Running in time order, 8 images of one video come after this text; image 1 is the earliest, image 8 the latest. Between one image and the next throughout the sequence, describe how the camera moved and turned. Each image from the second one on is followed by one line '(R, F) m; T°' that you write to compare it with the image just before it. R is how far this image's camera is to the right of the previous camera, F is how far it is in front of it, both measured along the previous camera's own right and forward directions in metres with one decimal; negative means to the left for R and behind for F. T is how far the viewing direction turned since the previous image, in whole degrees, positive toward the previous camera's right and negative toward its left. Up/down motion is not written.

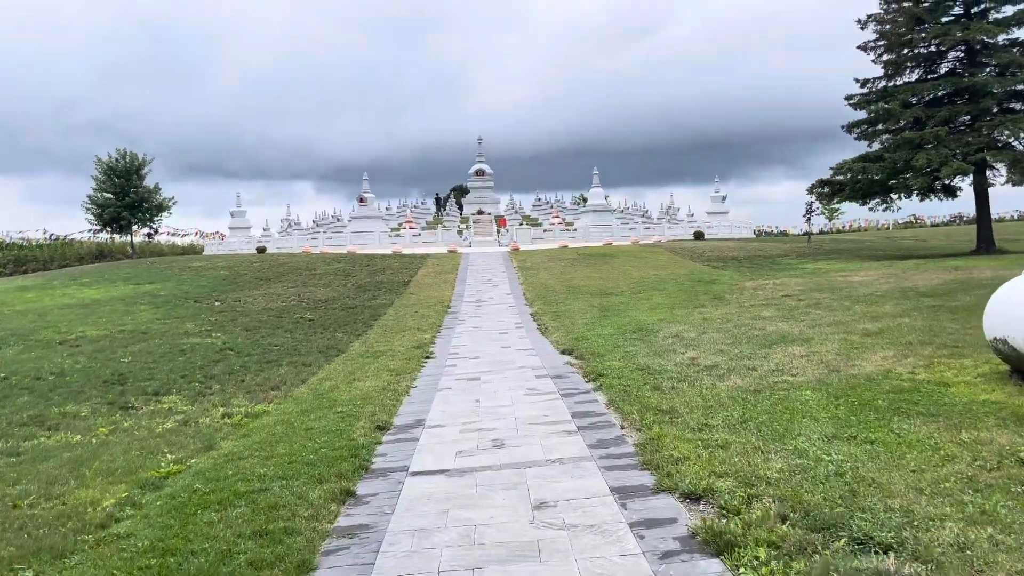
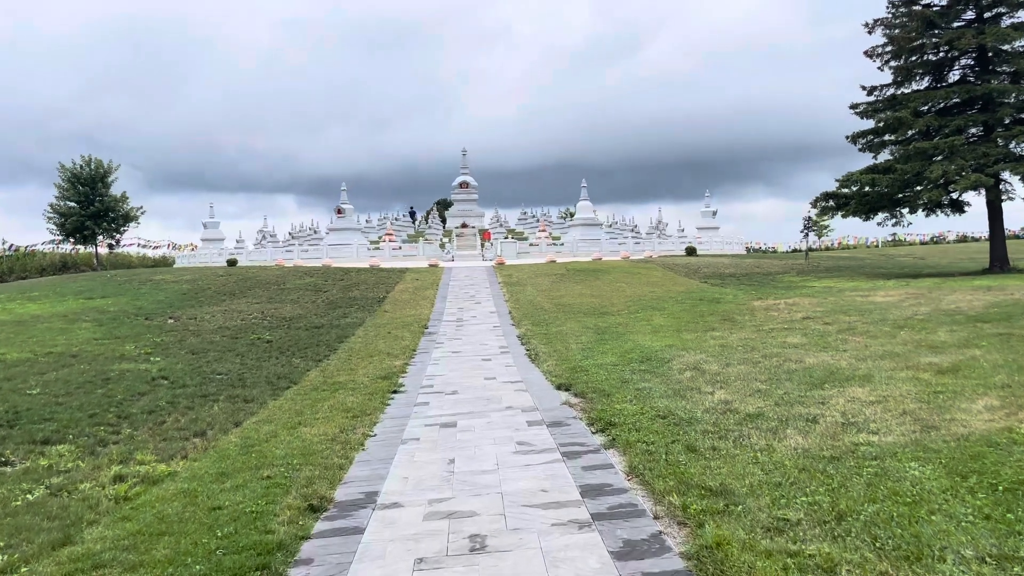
(0.0, +2.1) m; +1°
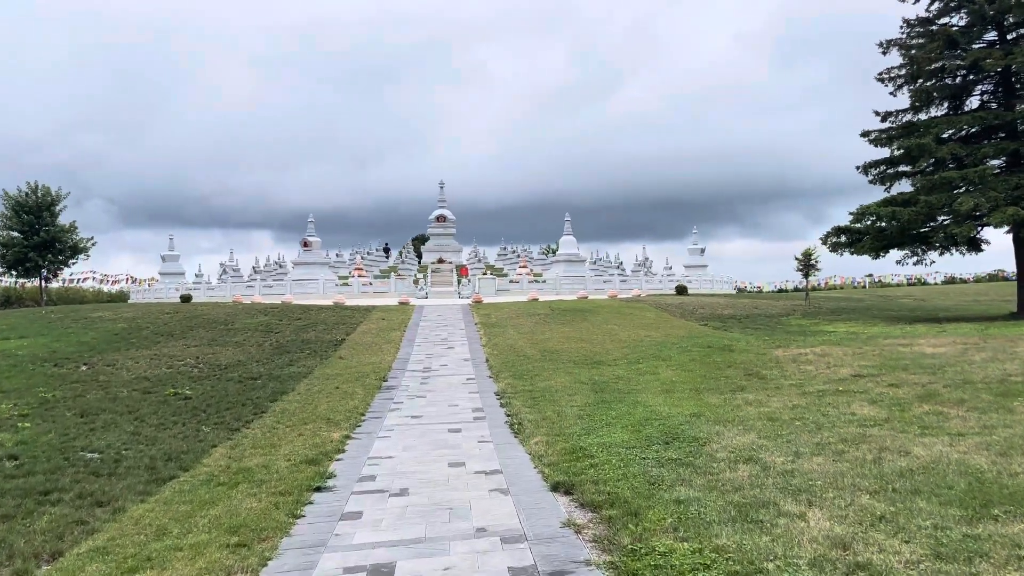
(0.0, +3.0) m; +1°
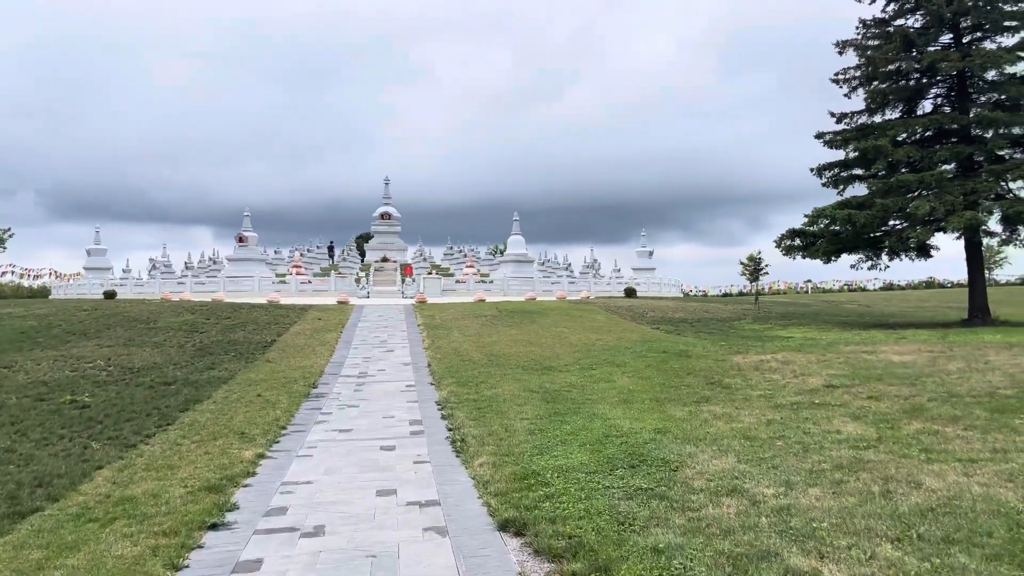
(0.0, +1.2) m; +4°
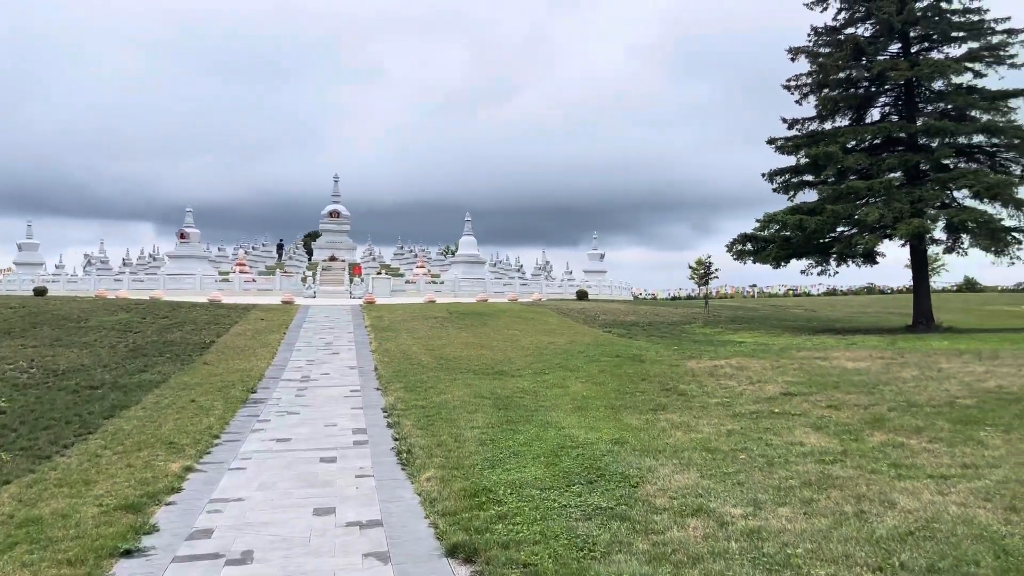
(0.0, +0.5) m; +4°
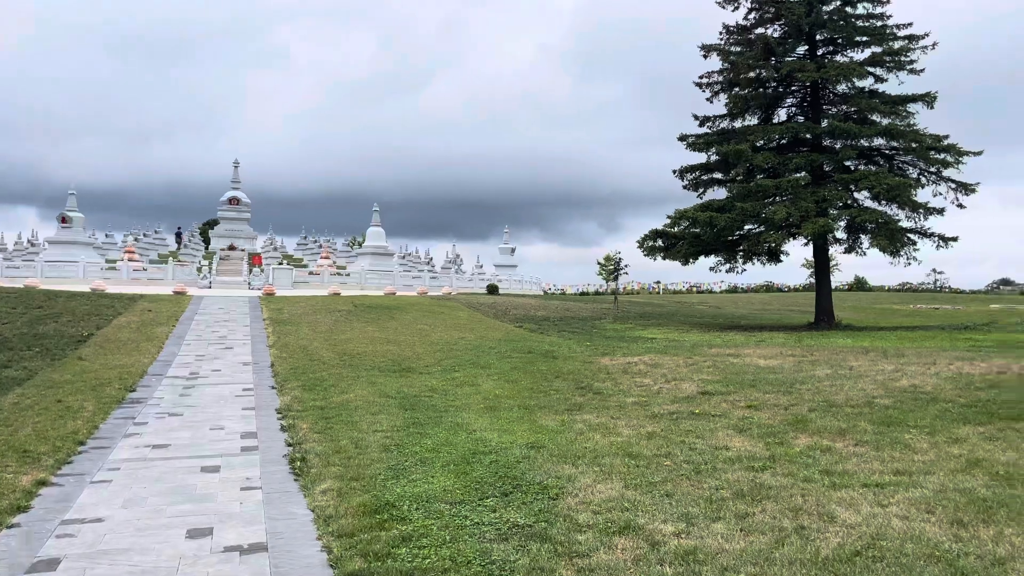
(0.0, +0.7) m; +6°
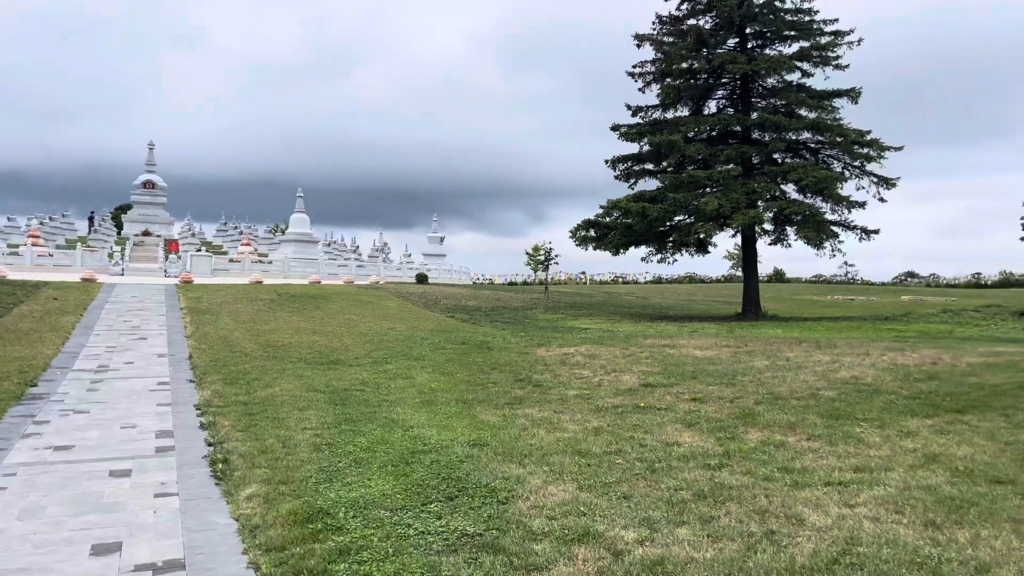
(-0.1, +0.4) m; +5°
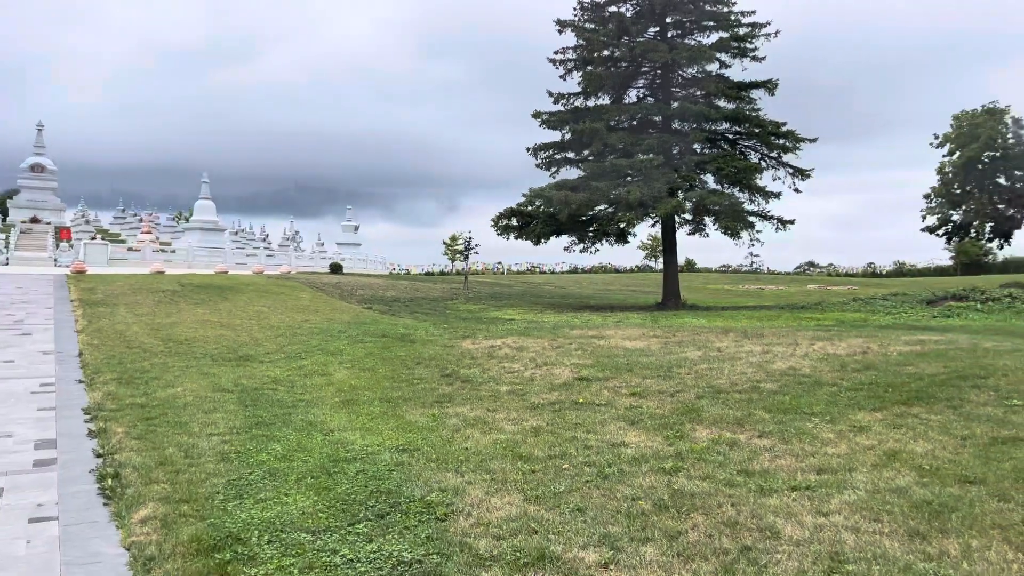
(-0.1, +0.6) m; +6°
